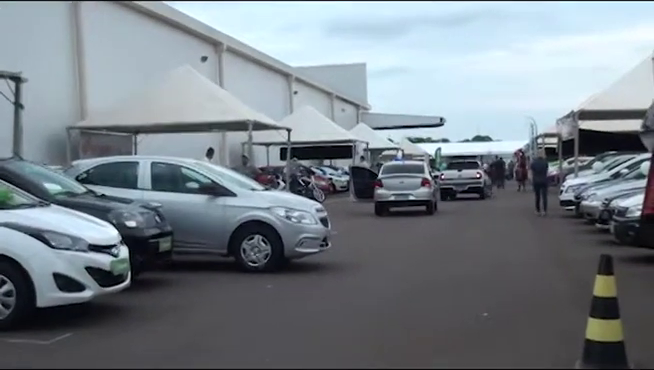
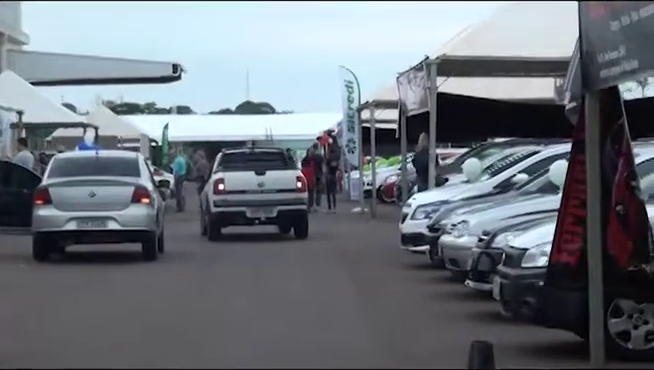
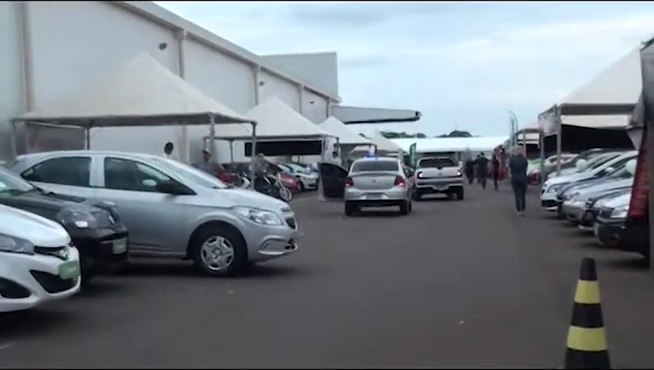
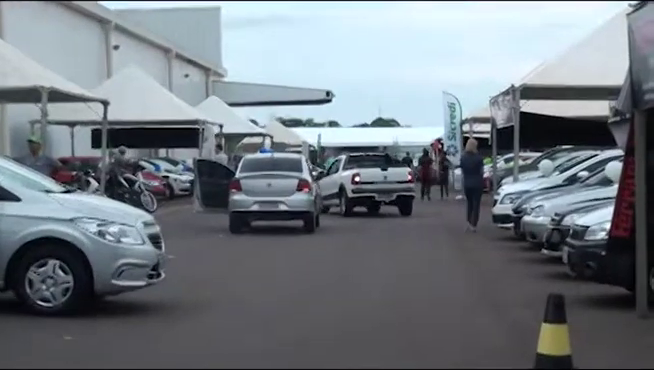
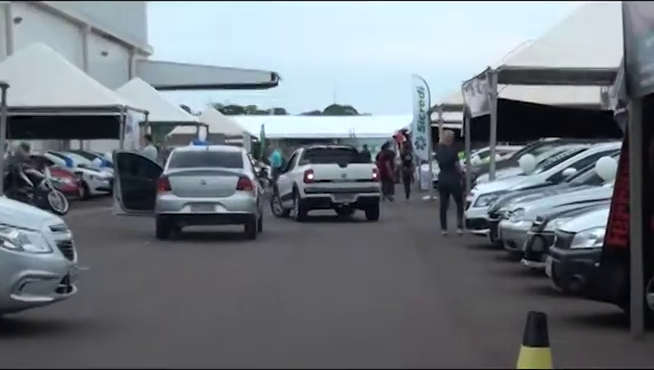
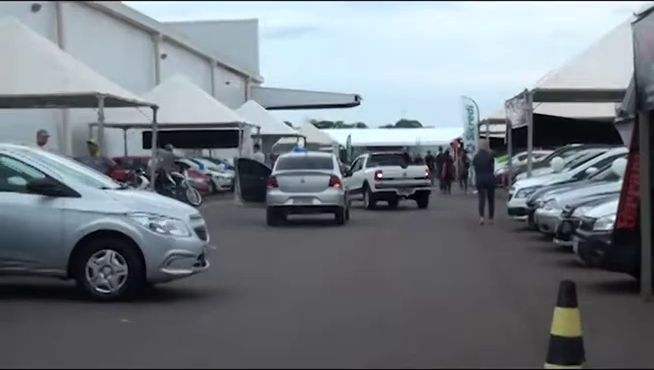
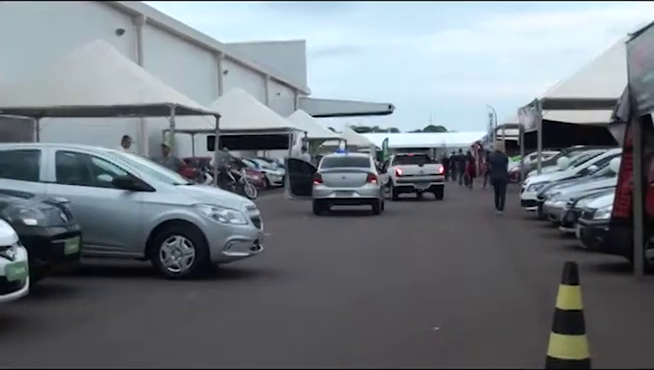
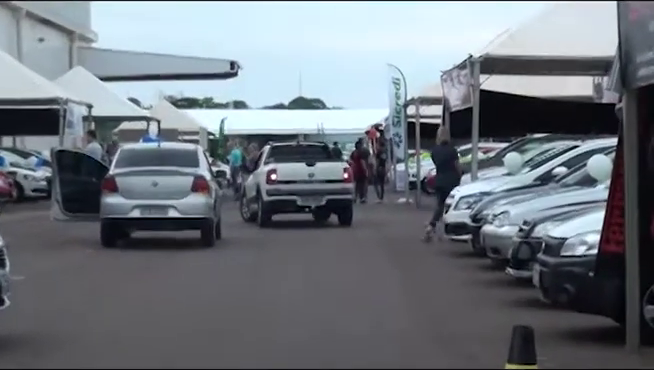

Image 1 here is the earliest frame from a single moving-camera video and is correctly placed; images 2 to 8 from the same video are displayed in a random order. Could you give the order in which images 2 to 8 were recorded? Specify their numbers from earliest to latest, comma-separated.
3, 7, 6, 4, 5, 8, 2
